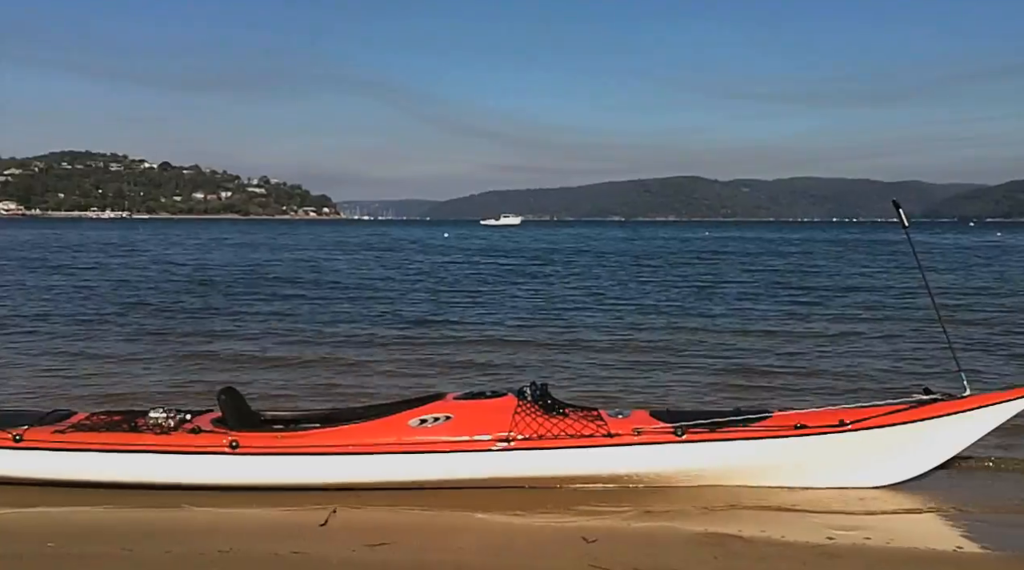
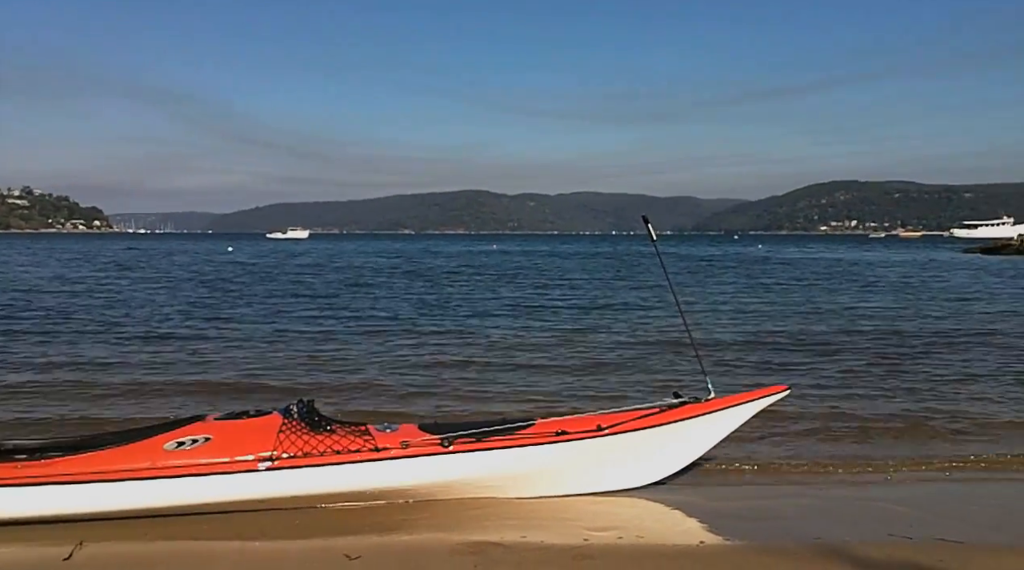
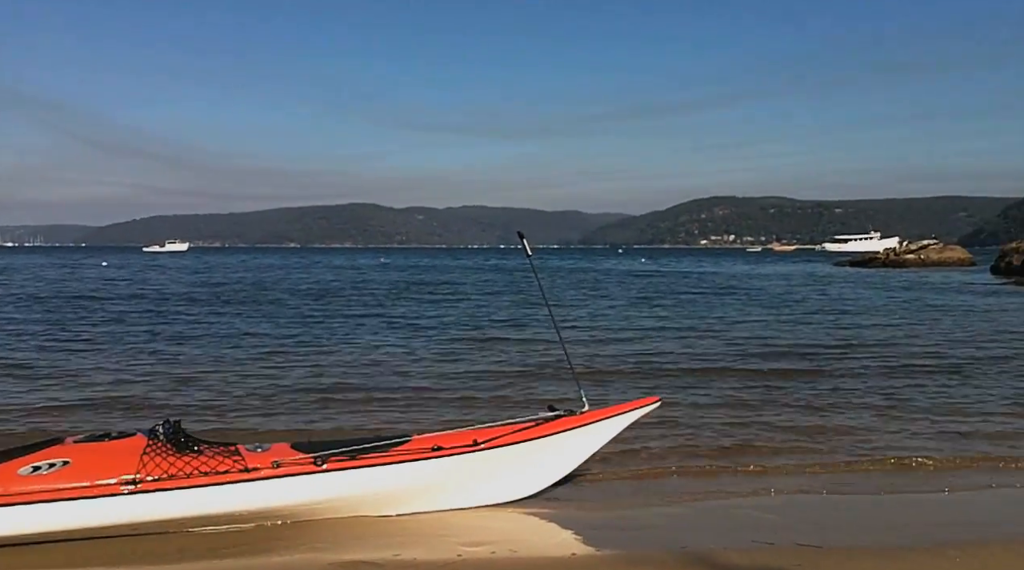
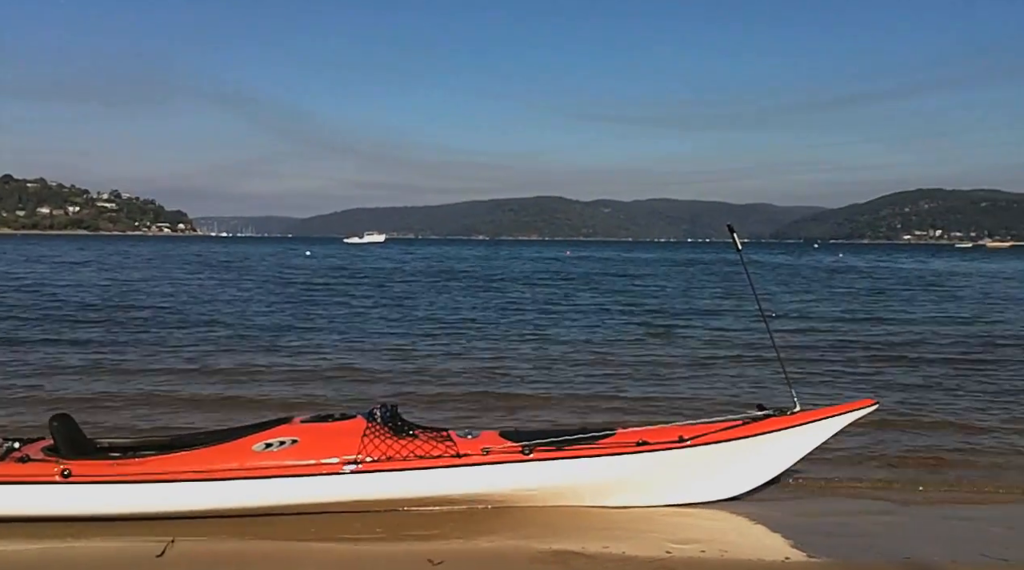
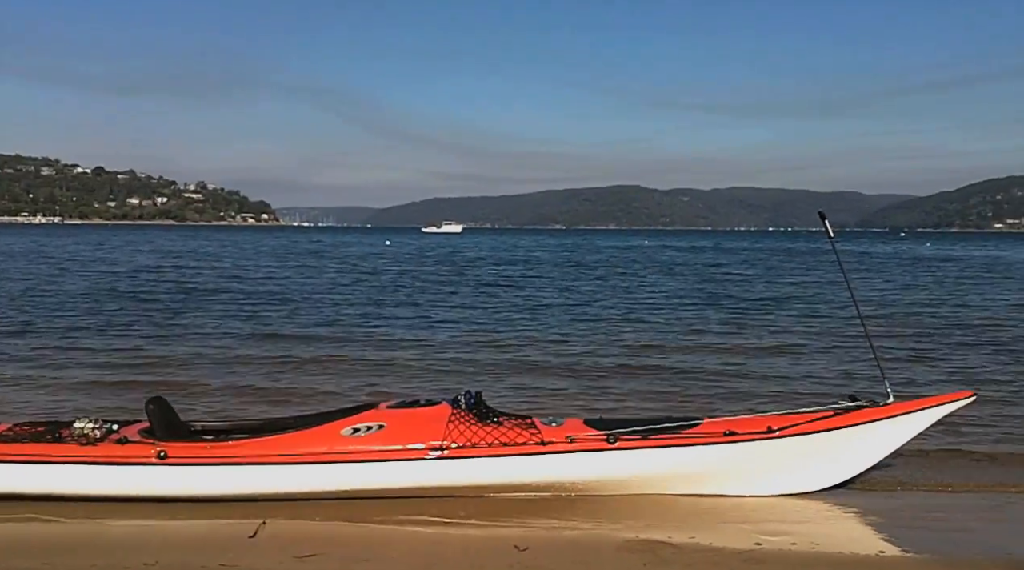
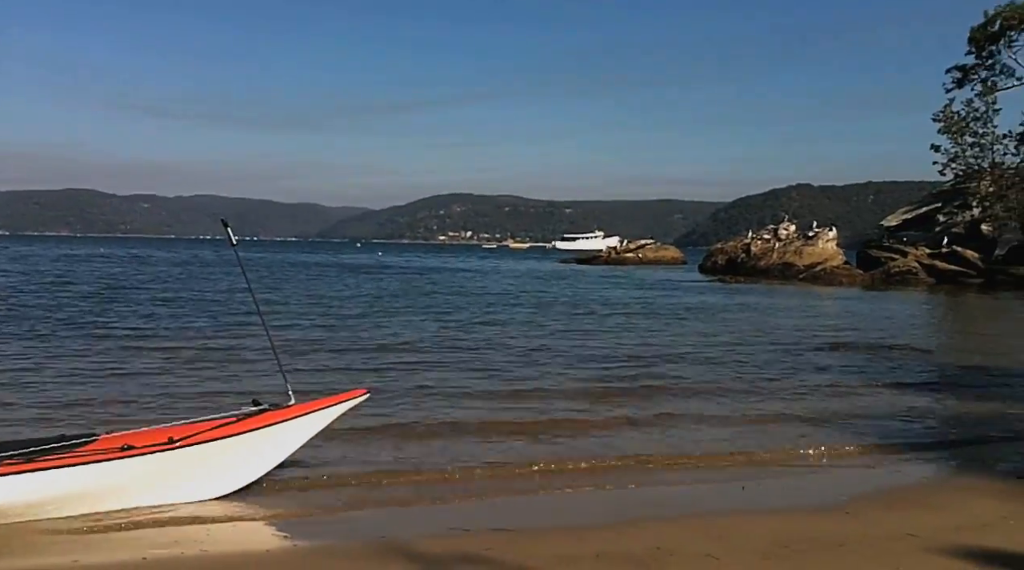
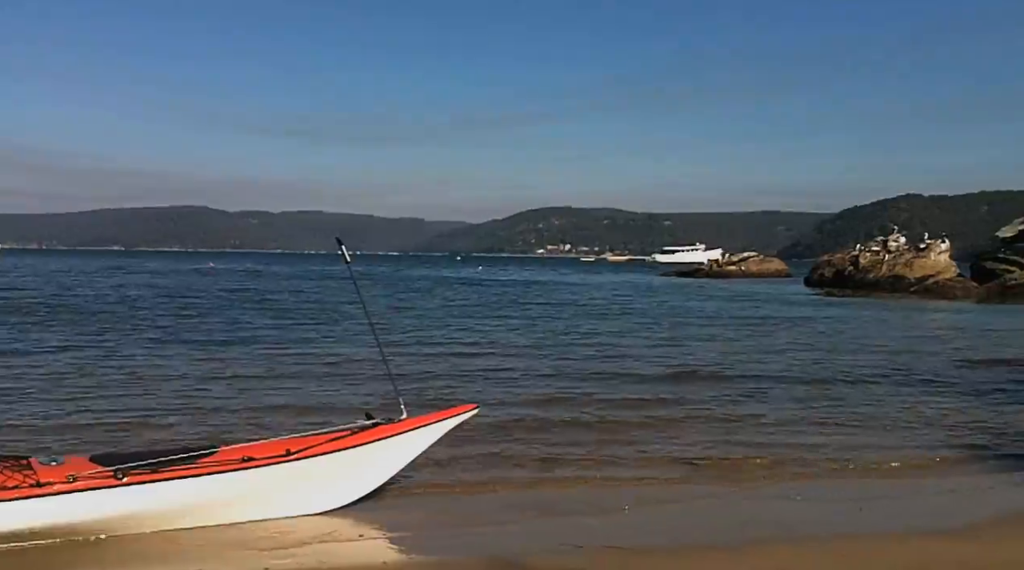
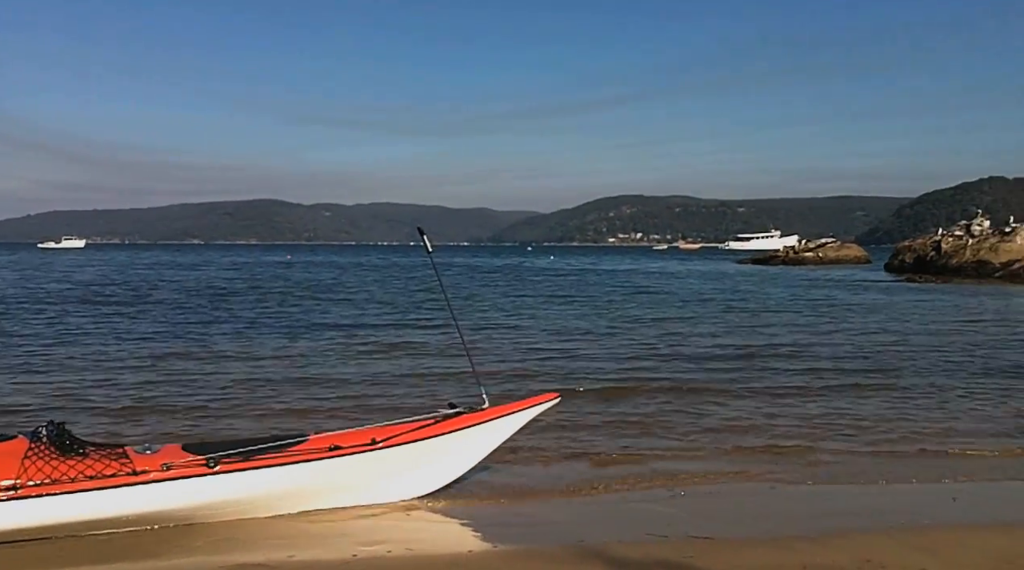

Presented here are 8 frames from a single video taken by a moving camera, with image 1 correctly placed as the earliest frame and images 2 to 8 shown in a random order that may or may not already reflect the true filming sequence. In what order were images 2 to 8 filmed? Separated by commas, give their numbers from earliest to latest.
5, 4, 2, 3, 8, 7, 6
